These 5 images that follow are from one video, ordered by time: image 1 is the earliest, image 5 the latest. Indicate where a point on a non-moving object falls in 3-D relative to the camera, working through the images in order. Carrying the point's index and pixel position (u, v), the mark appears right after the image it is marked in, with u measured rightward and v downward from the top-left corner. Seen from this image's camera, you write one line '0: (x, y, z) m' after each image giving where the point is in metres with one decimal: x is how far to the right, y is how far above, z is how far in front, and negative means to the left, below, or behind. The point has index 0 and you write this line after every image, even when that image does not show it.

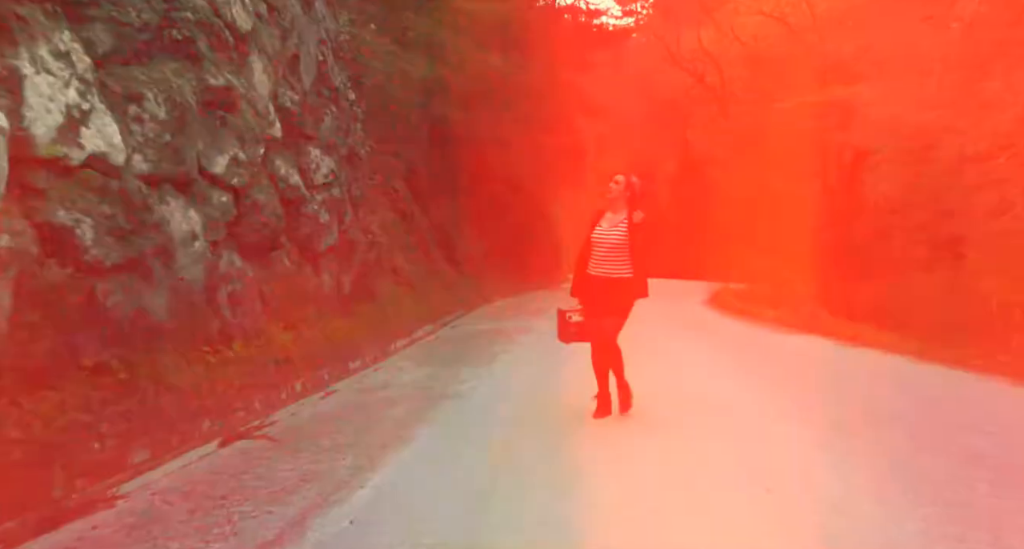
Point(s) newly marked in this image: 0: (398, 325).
0: (-2.1, -0.9, +15.1) m
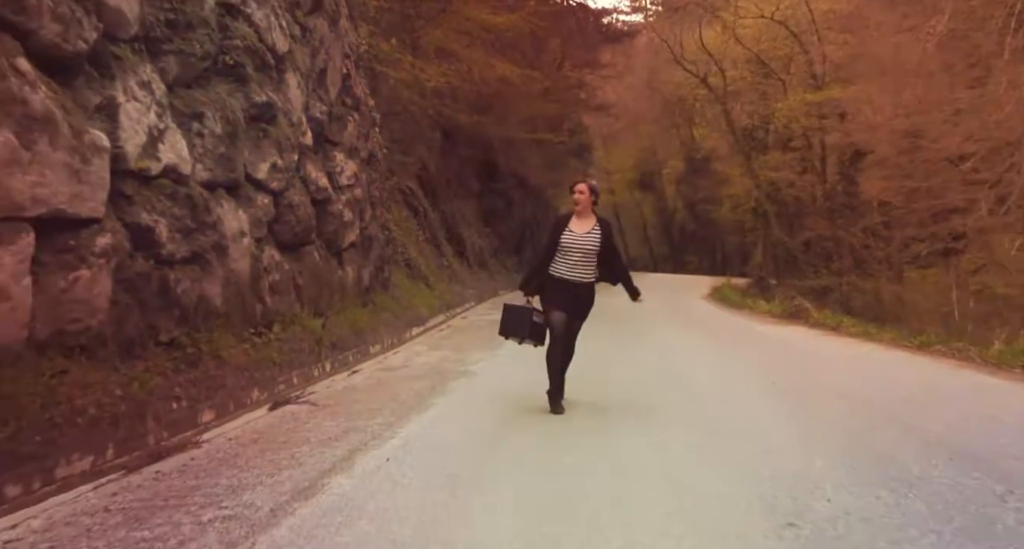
0: (-2.0, -0.8, +16.4) m
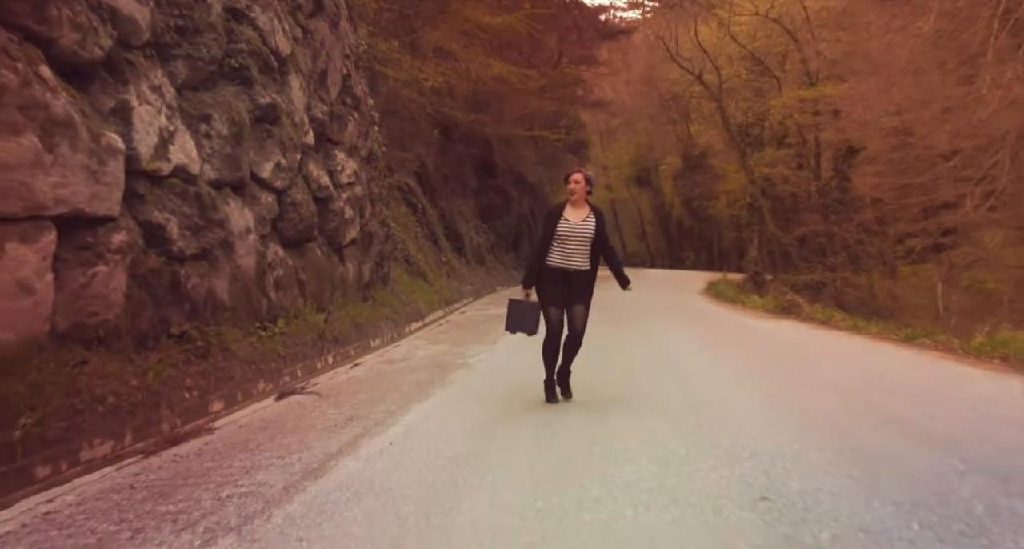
0: (-2.1, -0.7, +16.8) m
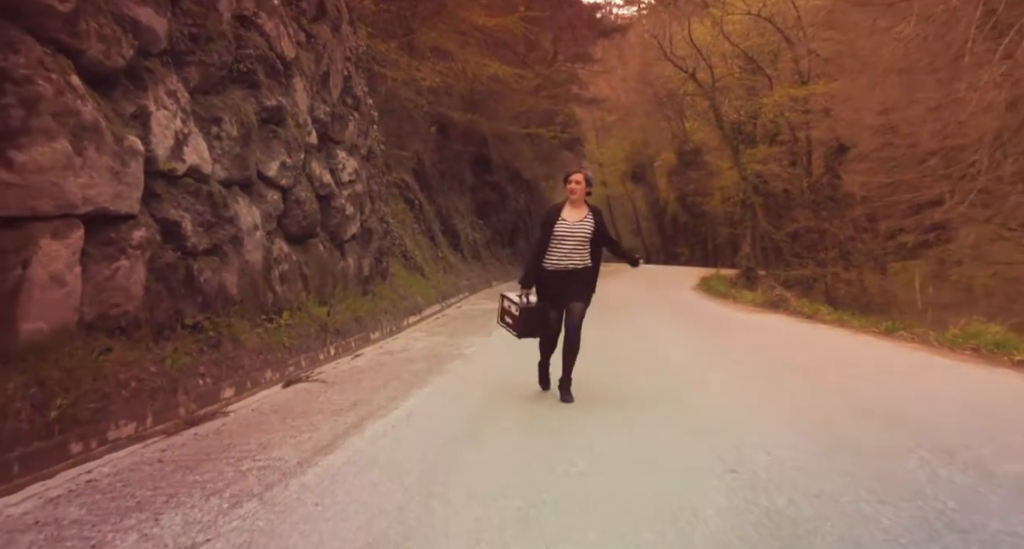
0: (-2.2, -0.6, +17.3) m
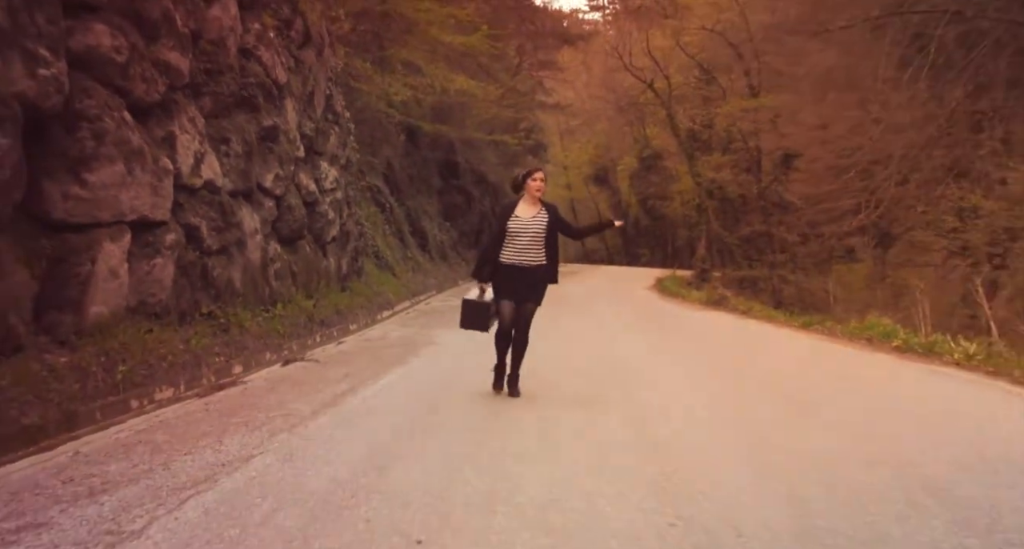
0: (-3.0, -0.6, +19.1) m
